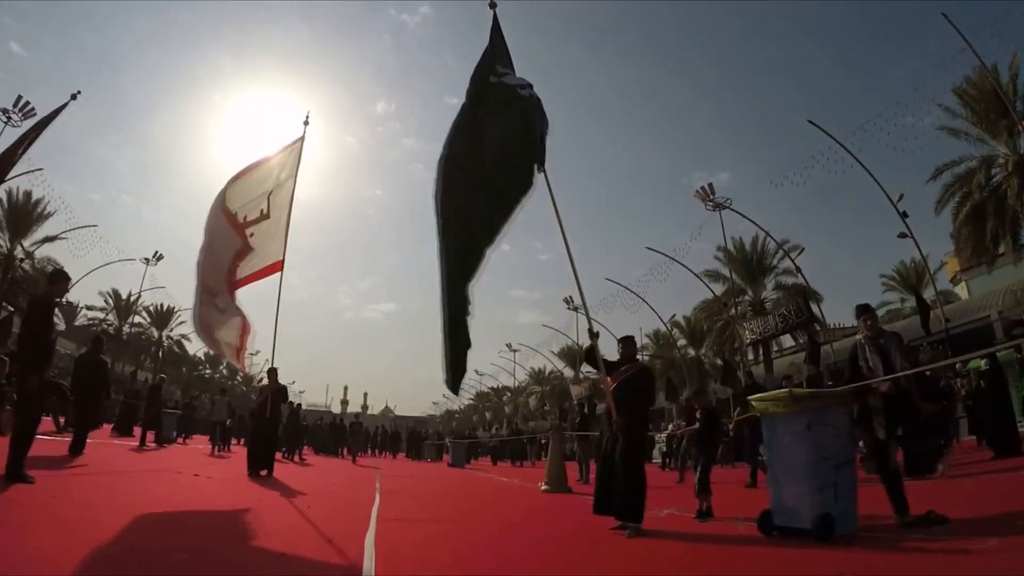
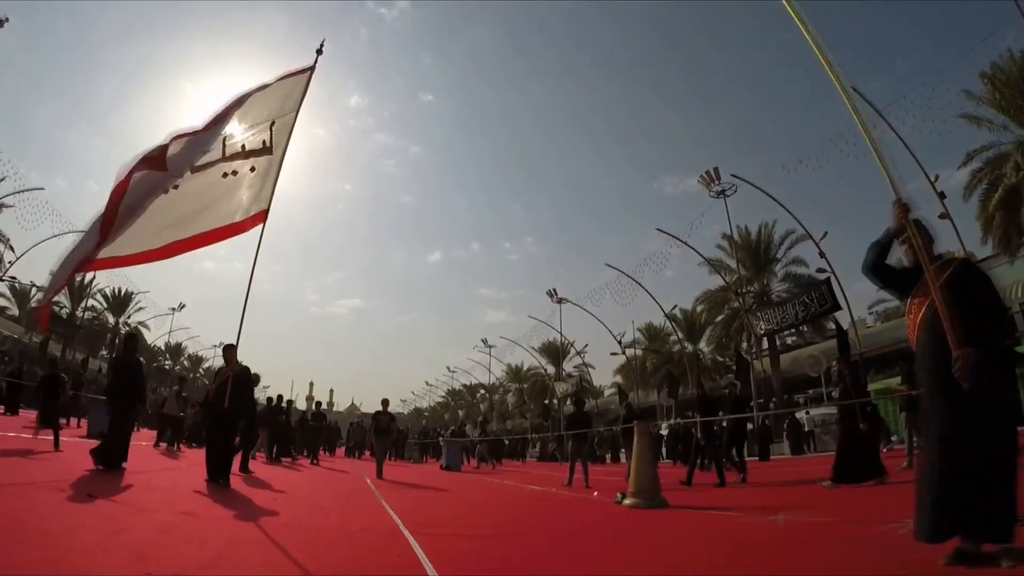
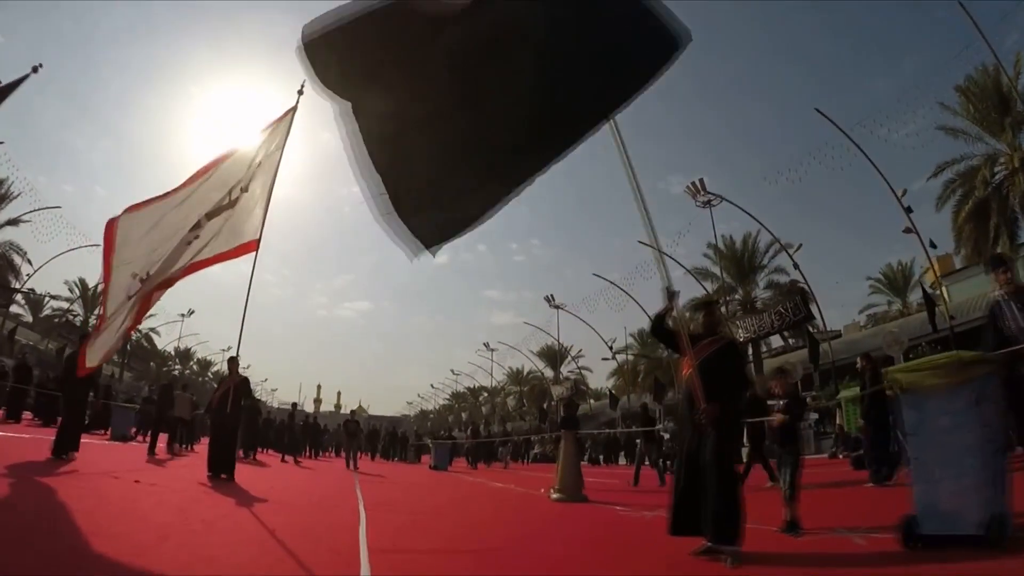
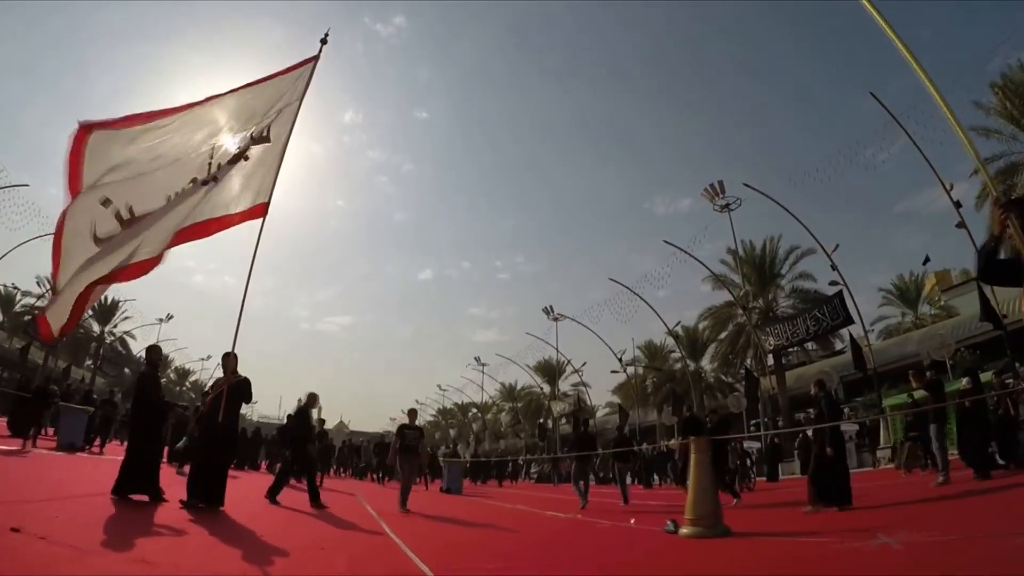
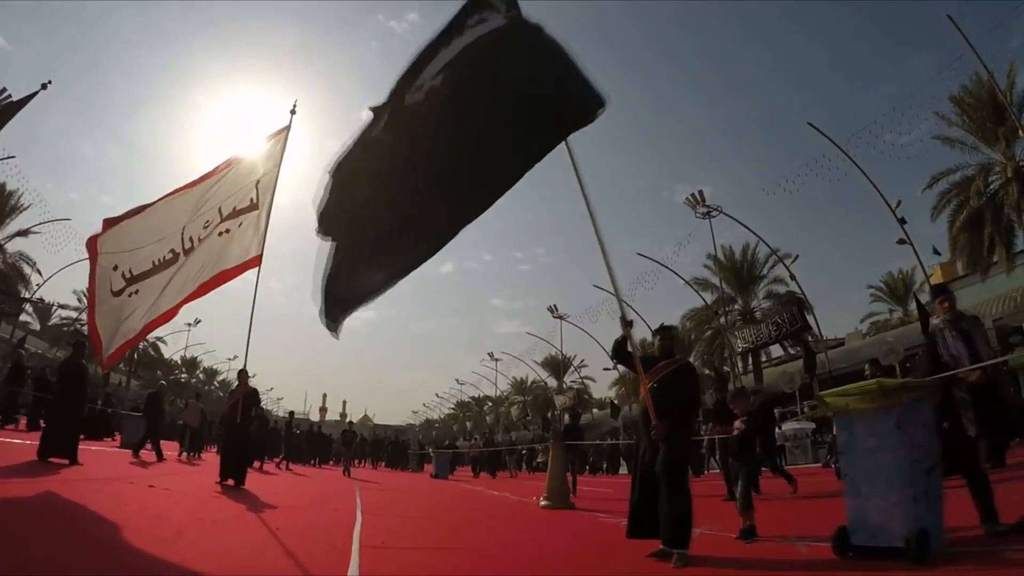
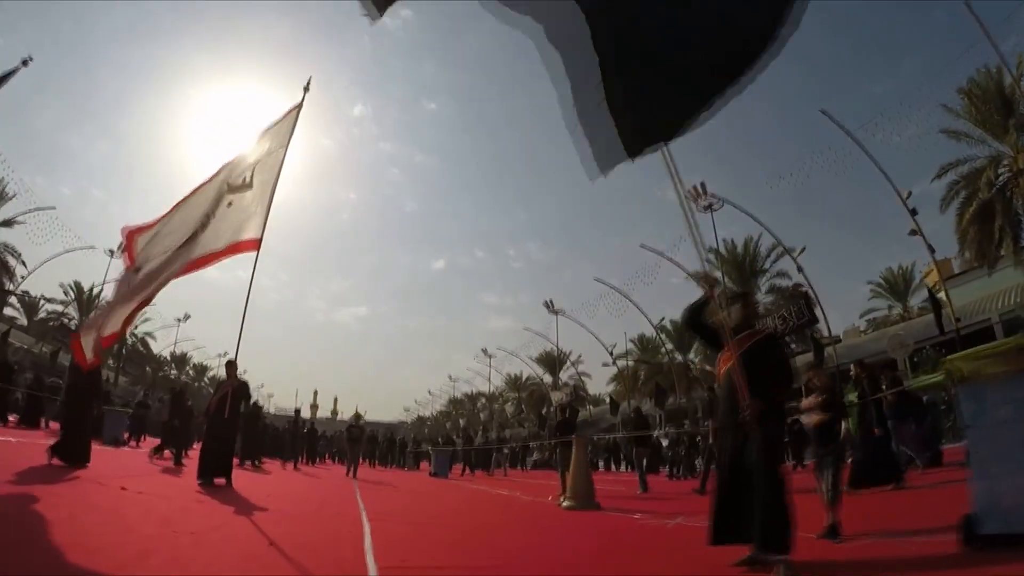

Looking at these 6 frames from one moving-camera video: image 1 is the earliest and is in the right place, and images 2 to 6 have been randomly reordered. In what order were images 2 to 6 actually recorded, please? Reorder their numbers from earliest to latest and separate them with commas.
5, 3, 6, 2, 4
